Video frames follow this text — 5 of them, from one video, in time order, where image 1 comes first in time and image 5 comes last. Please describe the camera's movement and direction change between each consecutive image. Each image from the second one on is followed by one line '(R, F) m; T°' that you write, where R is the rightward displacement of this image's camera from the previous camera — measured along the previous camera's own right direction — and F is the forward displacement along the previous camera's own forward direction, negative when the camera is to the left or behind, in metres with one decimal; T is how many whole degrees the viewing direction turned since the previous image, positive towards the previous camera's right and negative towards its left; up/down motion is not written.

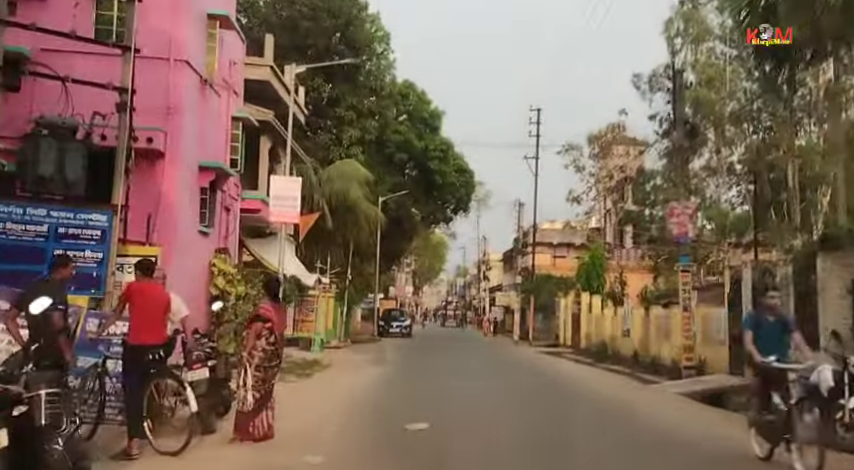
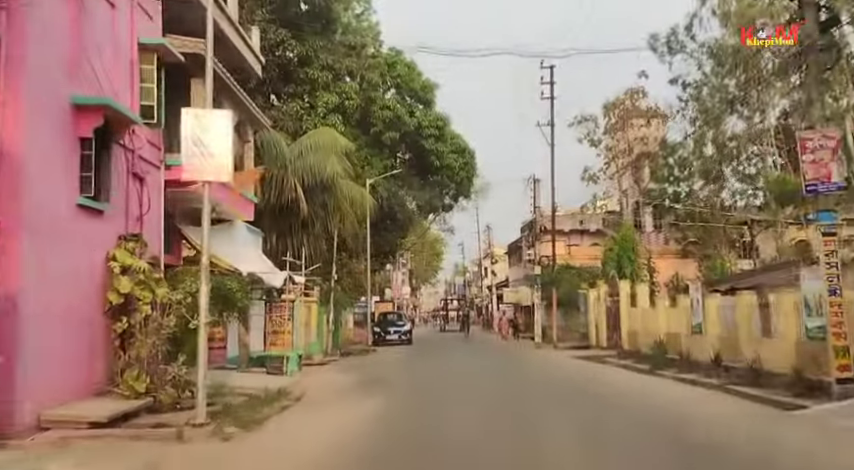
(-0.2, +6.2) m; 0°
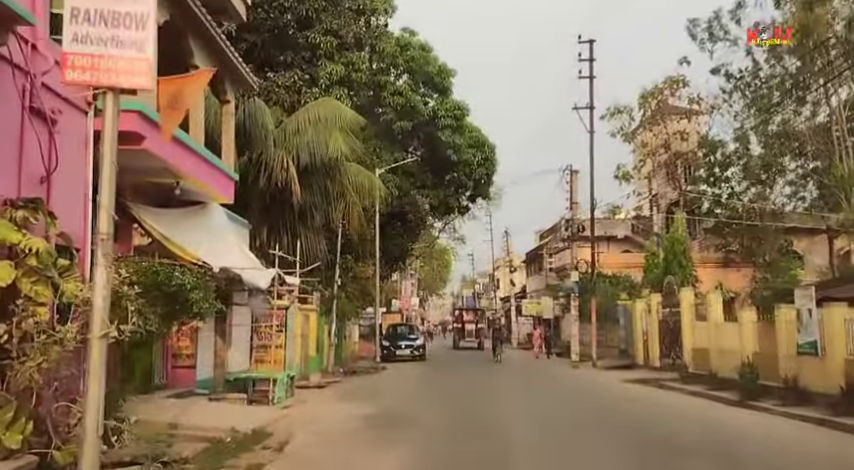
(-0.5, +4.5) m; 0°
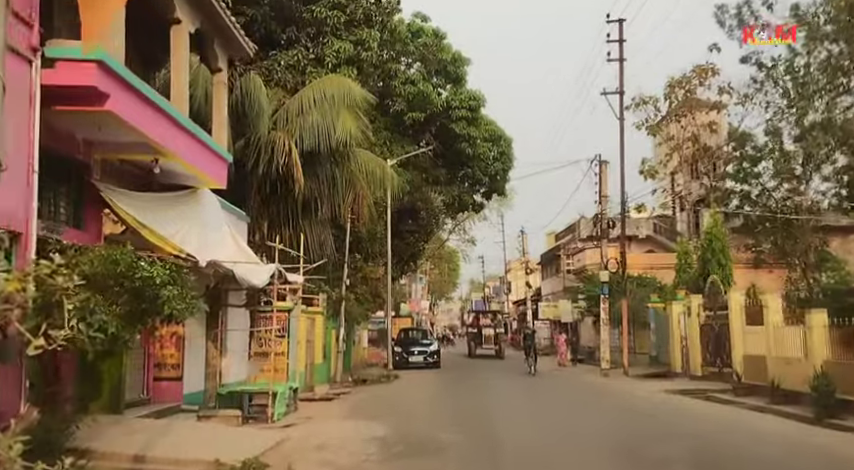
(-0.3, +2.2) m; 0°
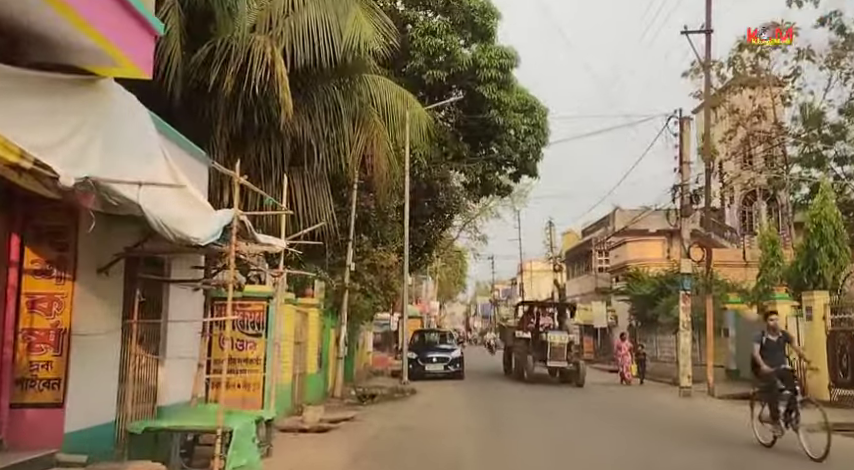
(-0.6, +5.7) m; 0°
